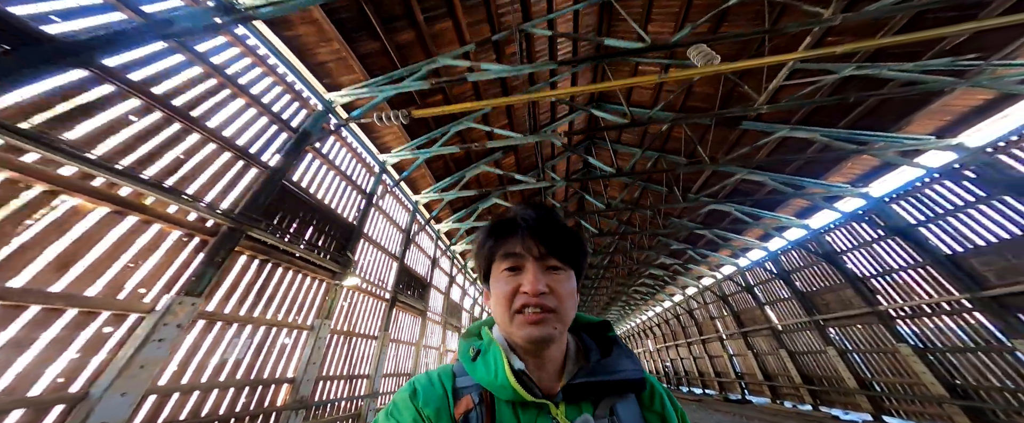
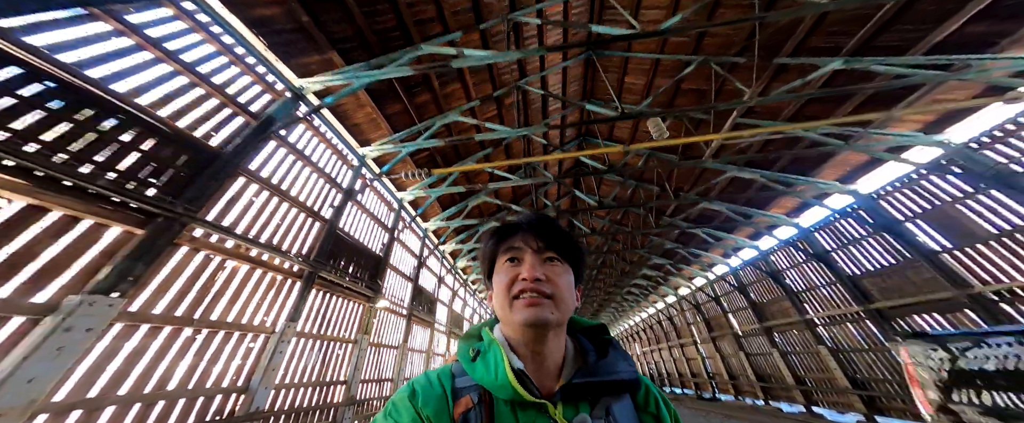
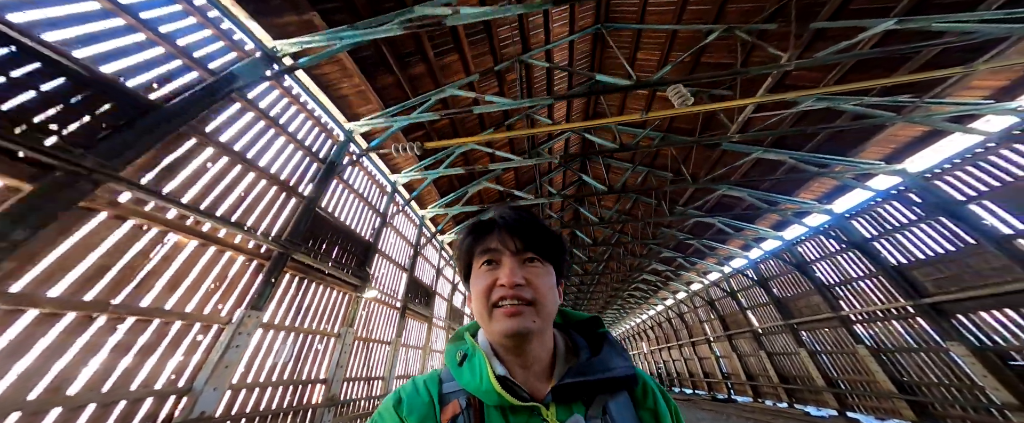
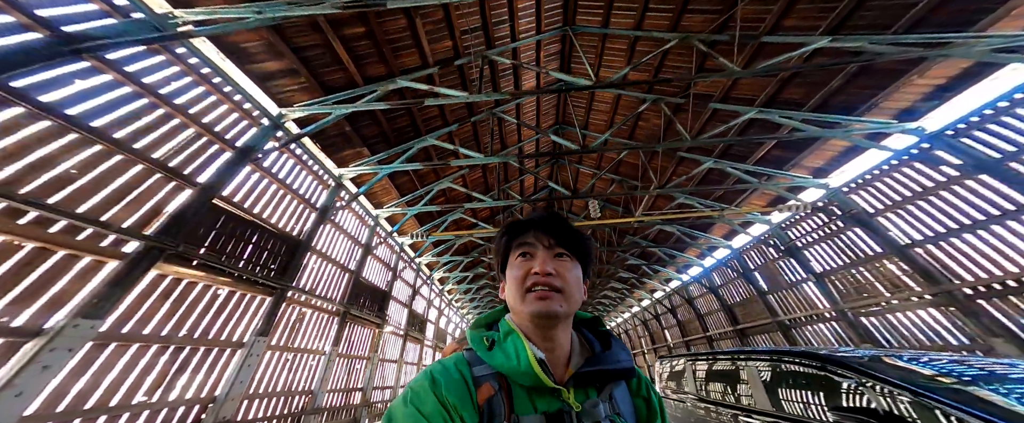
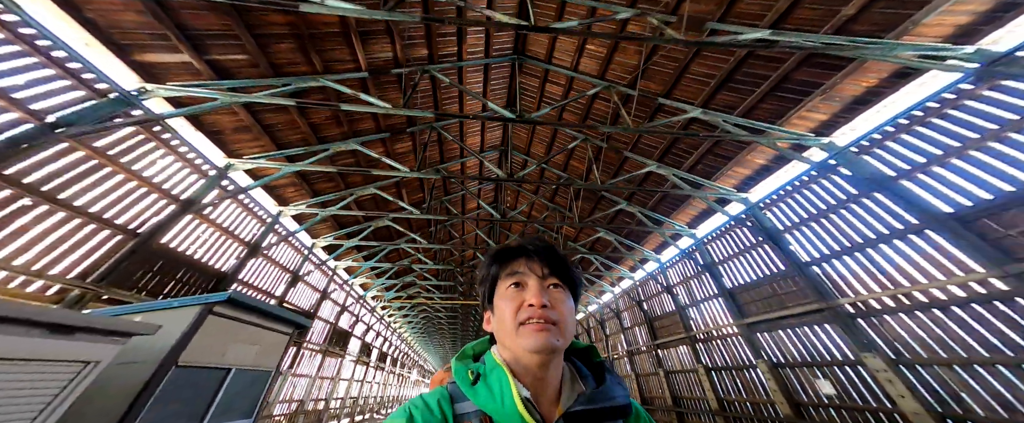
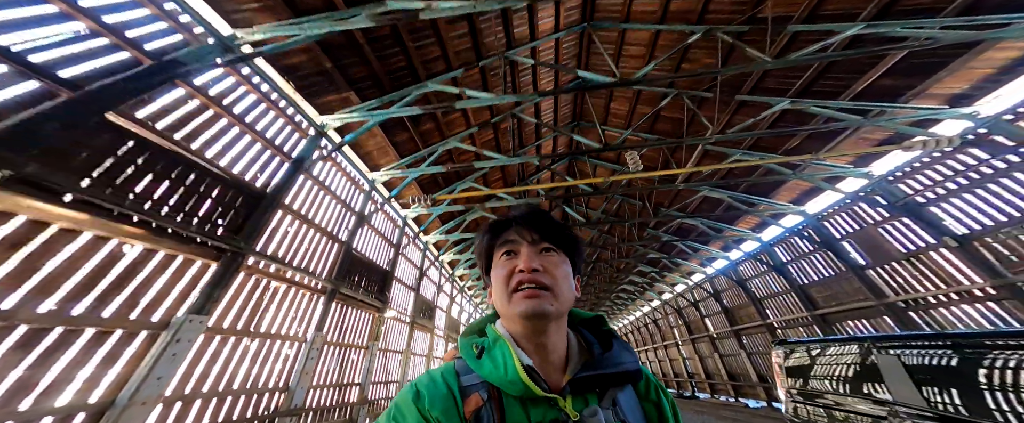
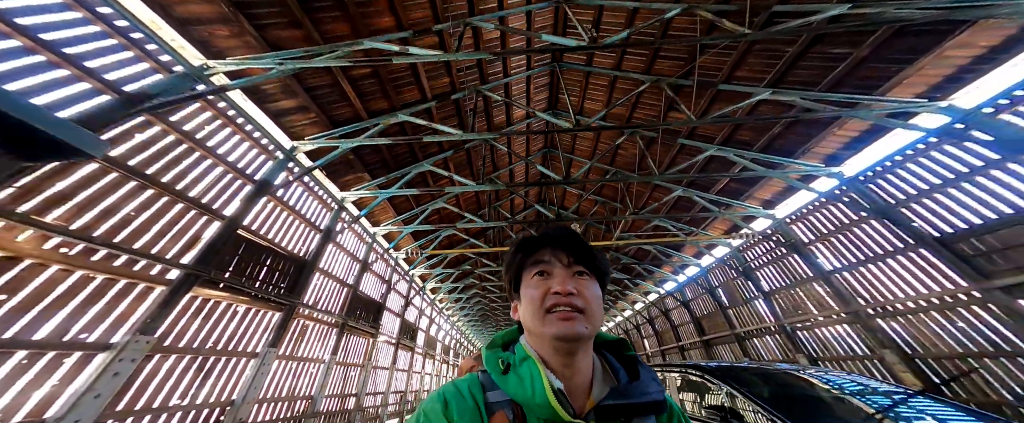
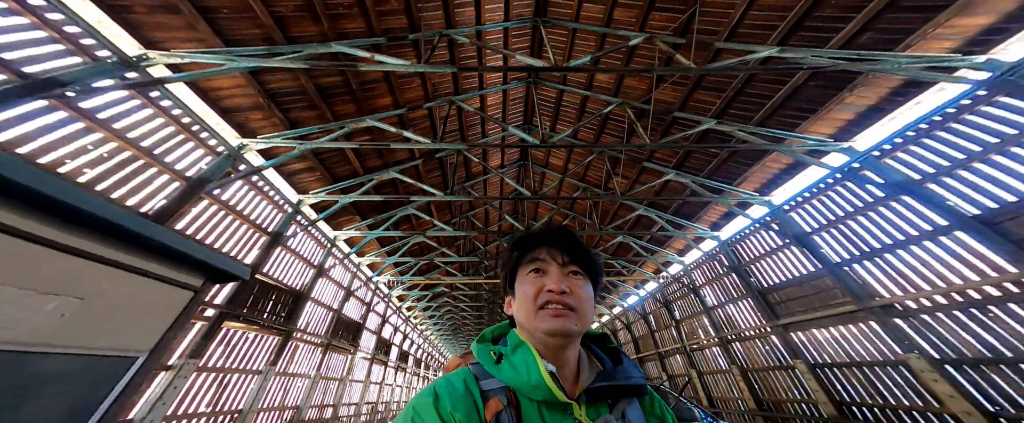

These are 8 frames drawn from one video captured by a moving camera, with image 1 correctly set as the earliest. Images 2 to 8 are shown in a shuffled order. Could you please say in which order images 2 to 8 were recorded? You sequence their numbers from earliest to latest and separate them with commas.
3, 2, 6, 4, 7, 8, 5
